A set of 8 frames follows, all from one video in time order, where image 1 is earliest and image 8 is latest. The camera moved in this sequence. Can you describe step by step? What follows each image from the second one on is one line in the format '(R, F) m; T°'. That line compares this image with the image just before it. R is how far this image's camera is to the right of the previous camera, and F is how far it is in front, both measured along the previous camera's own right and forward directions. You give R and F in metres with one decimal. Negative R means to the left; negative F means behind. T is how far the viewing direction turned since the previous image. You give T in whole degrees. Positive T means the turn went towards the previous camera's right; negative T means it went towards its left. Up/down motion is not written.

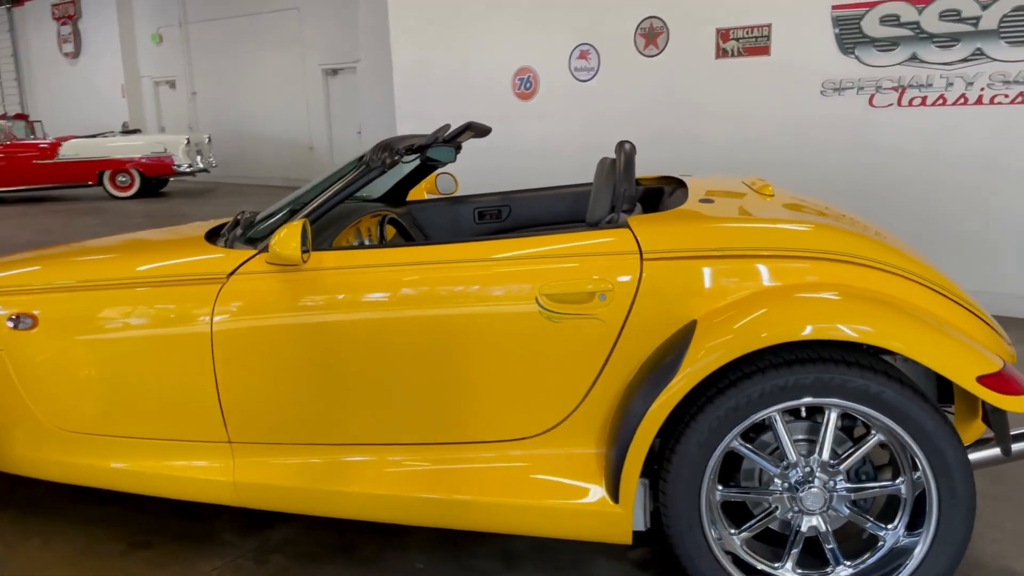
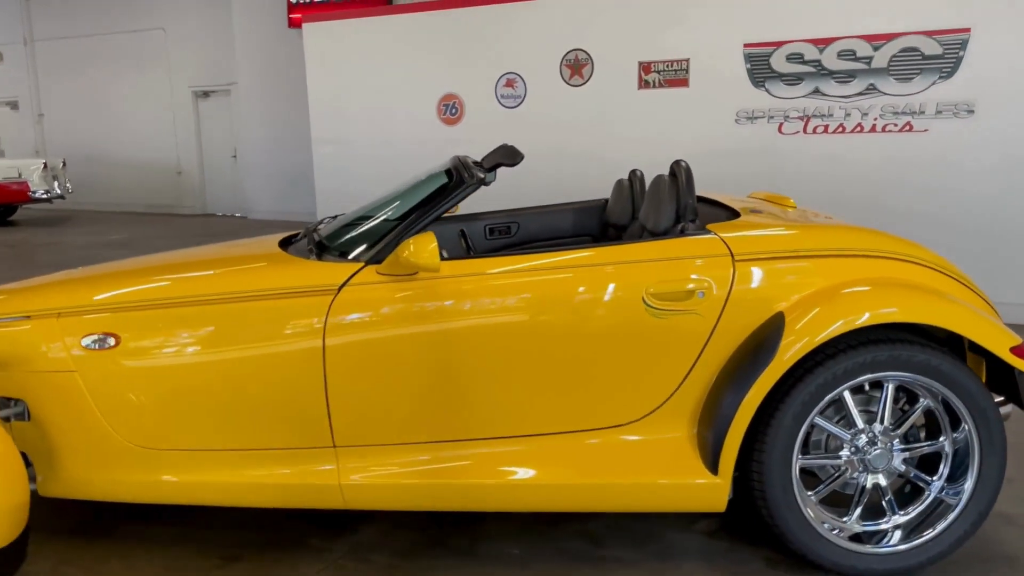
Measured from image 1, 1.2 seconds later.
(-0.7, -0.2) m; +11°
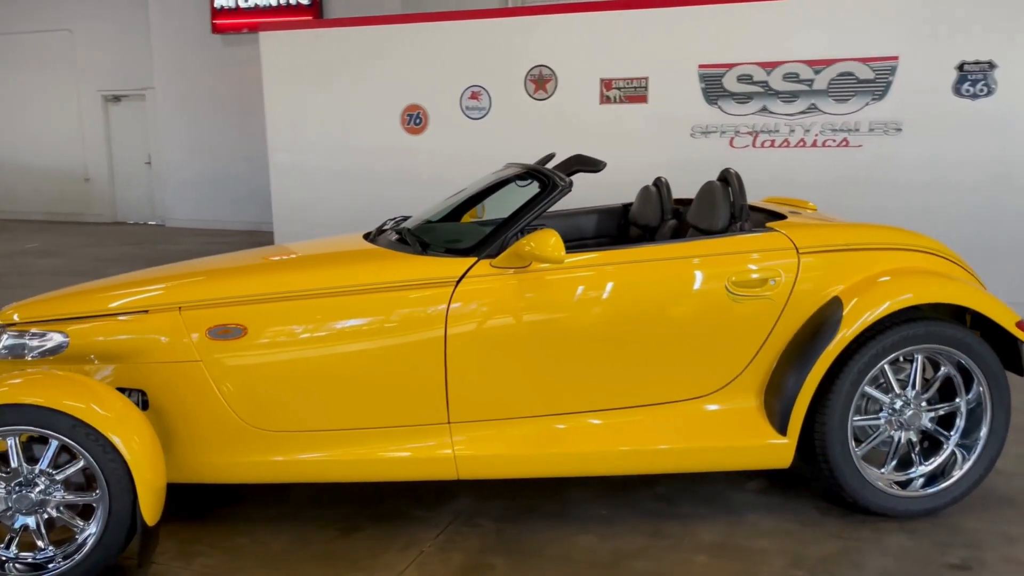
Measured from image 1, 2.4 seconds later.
(-0.7, -0.3) m; +8°
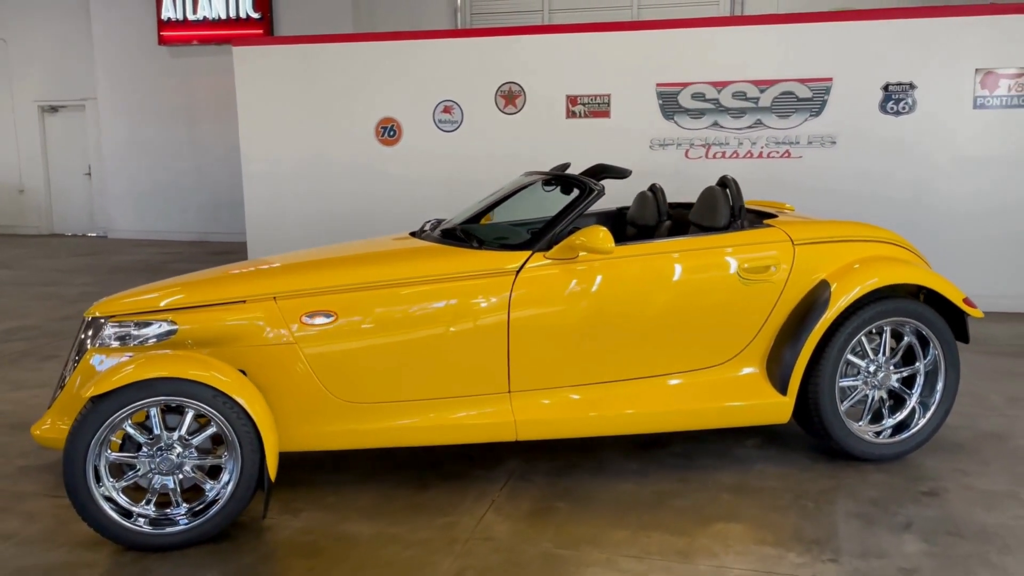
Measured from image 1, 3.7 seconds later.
(-0.5, -0.5) m; +6°
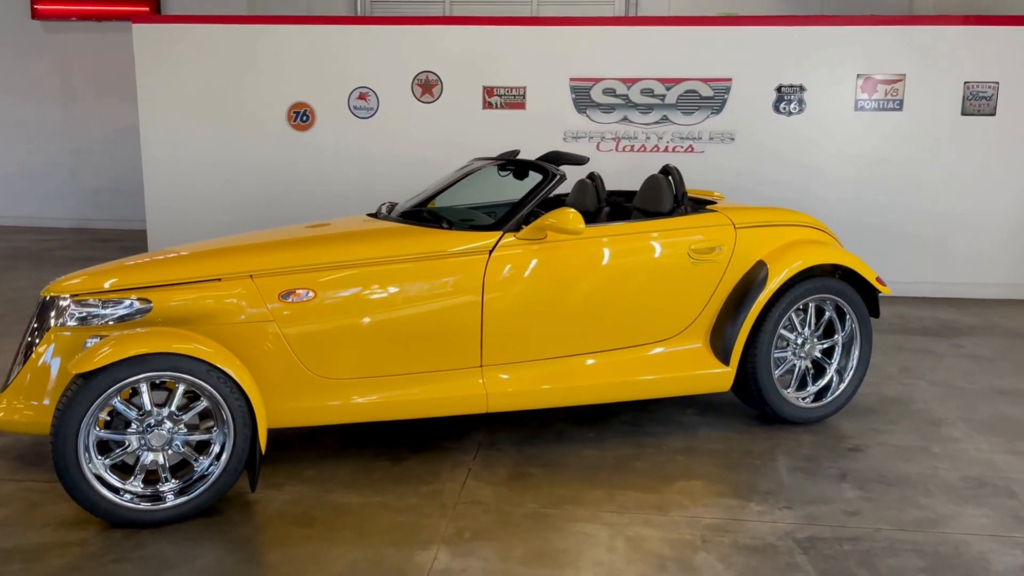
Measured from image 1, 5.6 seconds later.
(-0.4, -0.1) m; +9°
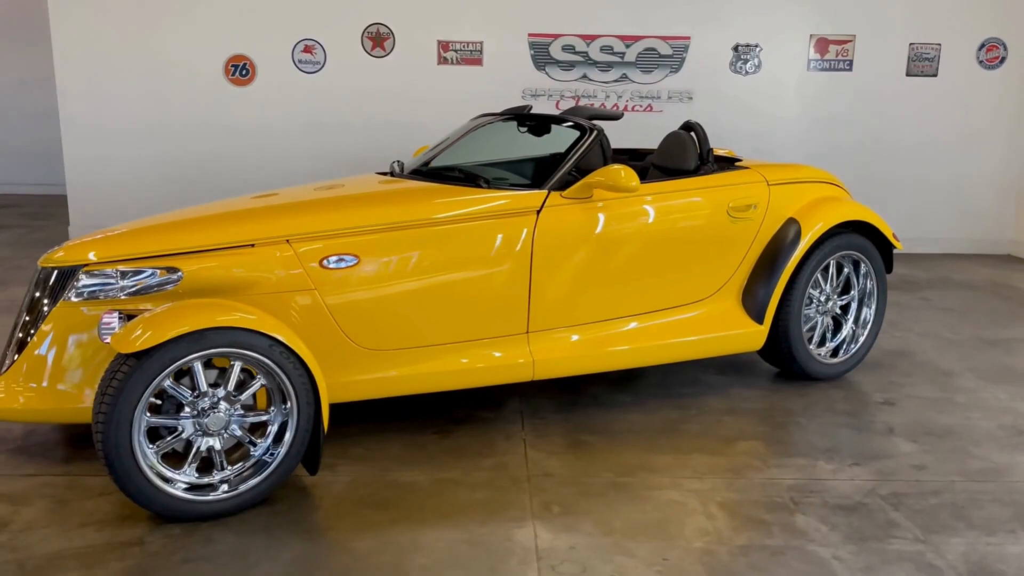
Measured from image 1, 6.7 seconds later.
(-0.6, +0.2) m; +7°
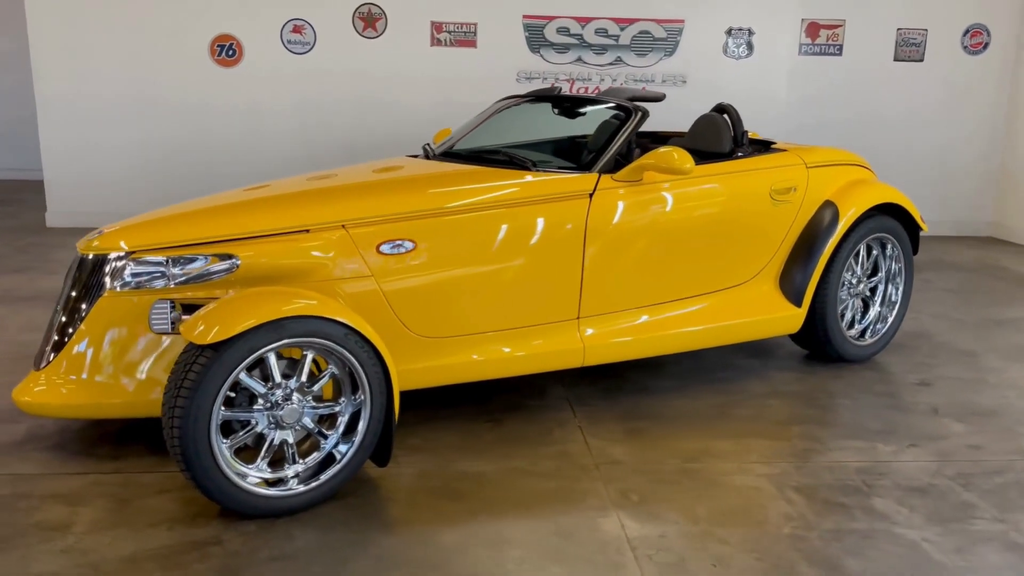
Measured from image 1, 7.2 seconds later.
(-0.4, +0.1) m; +3°
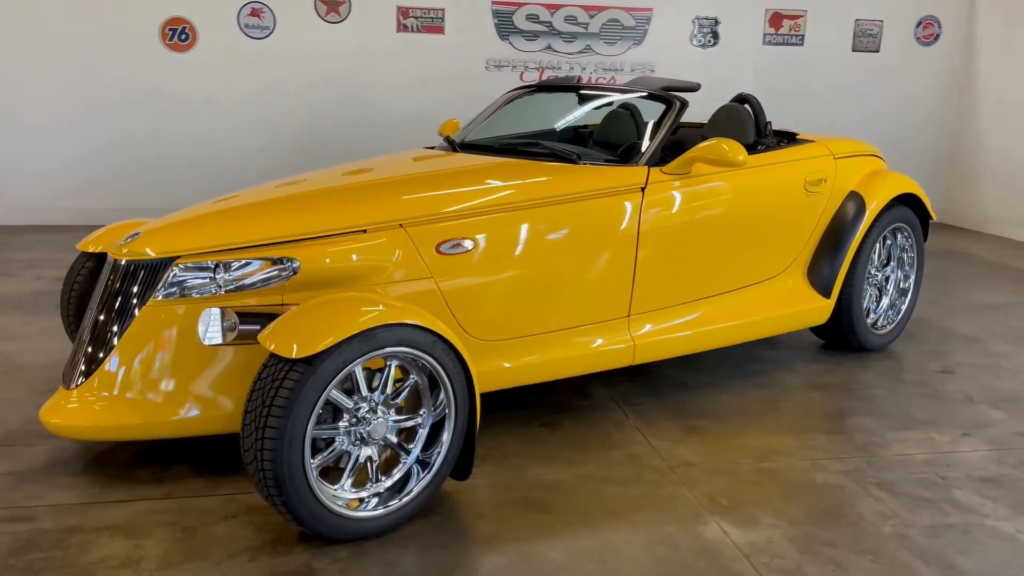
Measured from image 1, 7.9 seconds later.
(-0.5, +0.1) m; +6°
